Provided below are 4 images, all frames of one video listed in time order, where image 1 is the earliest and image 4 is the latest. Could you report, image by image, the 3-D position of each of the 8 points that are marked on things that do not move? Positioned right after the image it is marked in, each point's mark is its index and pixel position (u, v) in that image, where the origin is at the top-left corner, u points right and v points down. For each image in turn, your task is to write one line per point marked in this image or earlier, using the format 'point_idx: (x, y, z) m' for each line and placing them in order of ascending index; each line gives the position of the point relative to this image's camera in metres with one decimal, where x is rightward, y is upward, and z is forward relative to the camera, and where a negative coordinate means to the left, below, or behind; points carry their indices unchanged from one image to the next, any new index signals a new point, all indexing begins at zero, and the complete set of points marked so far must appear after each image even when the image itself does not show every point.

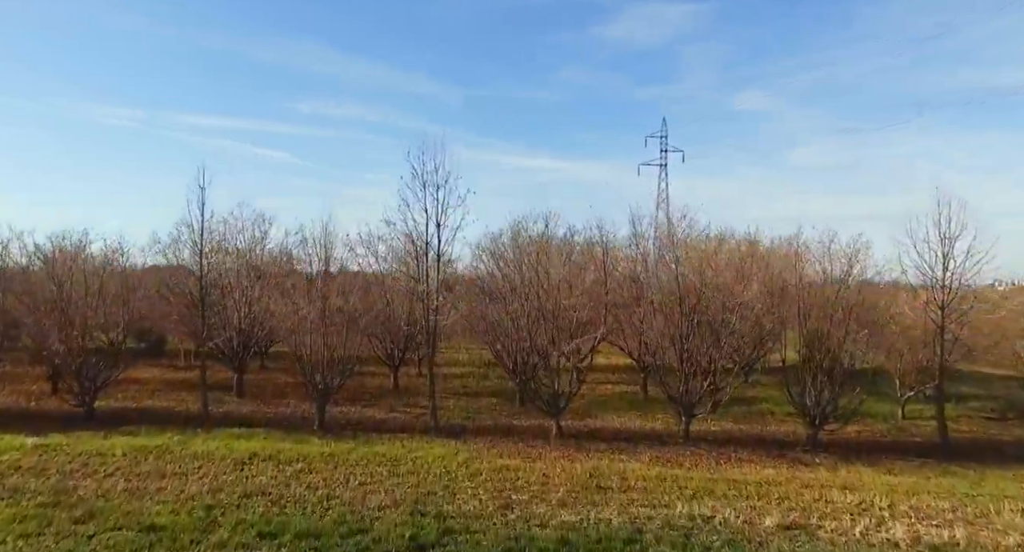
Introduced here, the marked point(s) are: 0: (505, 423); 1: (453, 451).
0: (-0.1, -2.2, +10.7) m
1: (-0.7, -2.1, +8.7) m
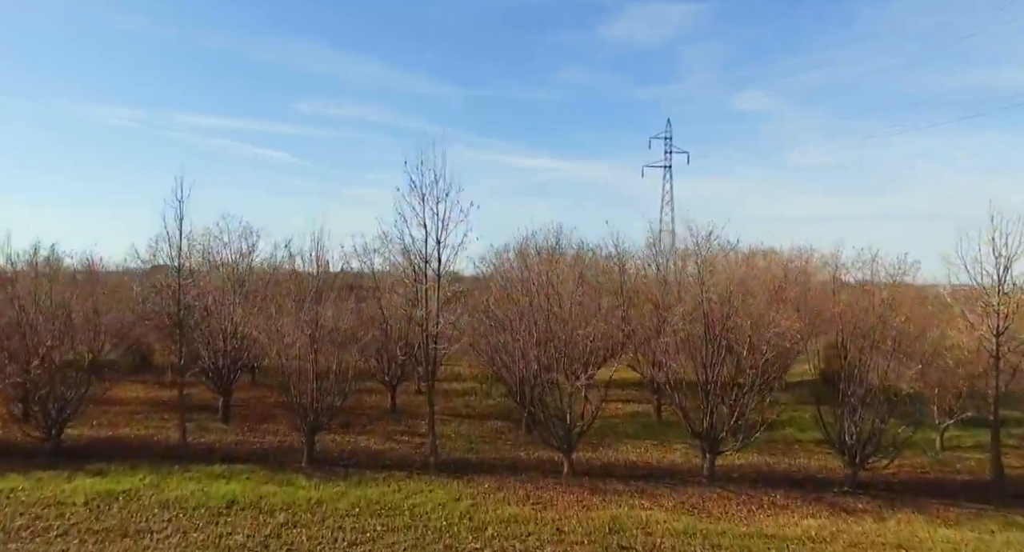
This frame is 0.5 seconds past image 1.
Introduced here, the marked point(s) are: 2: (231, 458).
0: (0.0, -2.5, +9.8) m
1: (-0.6, -2.4, +7.8) m
2: (-3.8, -2.5, +9.7) m
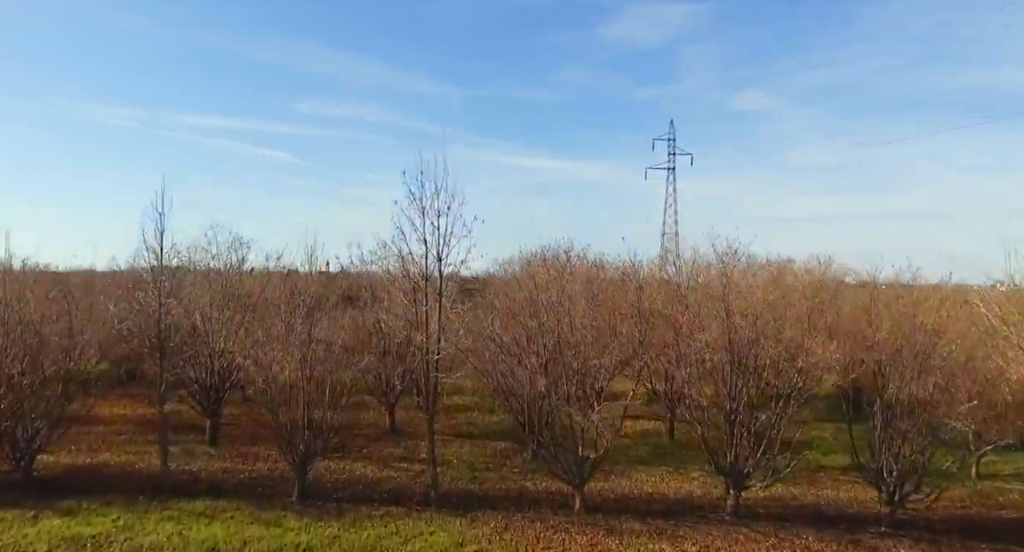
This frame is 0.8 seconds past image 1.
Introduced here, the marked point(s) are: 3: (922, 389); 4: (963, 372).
0: (+0.1, -2.7, +9.1) m
1: (-0.5, -2.6, +7.1) m
2: (-3.7, -2.7, +9.0) m
3: (+4.4, -1.2, +7.7) m
4: (+5.5, -1.2, +8.8) m
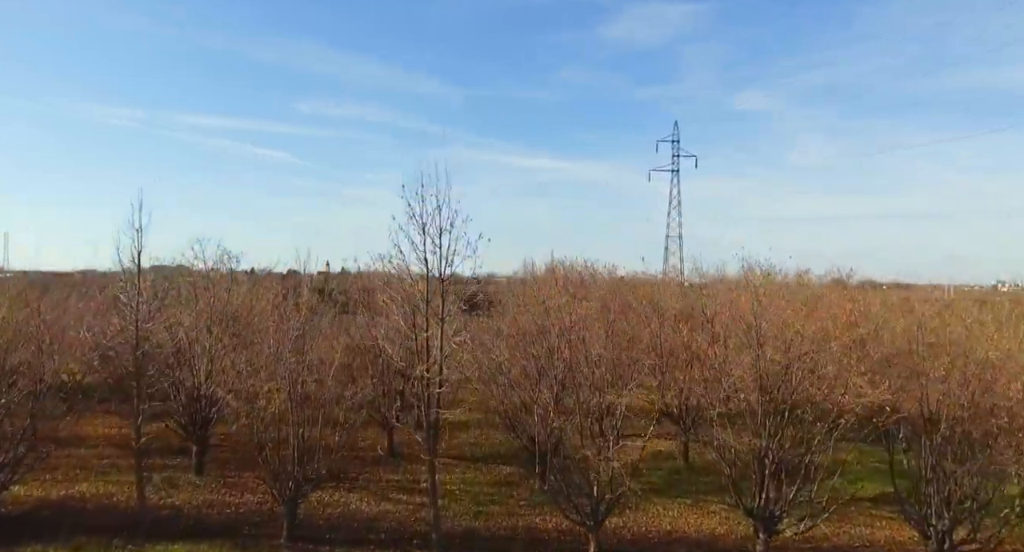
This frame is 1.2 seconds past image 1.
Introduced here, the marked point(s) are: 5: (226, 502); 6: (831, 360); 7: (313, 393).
0: (+0.2, -3.0, +8.4) m
1: (-0.4, -2.9, +6.4) m
2: (-3.6, -2.9, +8.3) m
3: (+4.5, -1.4, +7.0) m
4: (+5.6, -1.4, +8.1) m
5: (-3.7, -2.9, +9.2) m
6: (+3.5, -0.9, +8.1) m
7: (-2.6, -1.5, +9.2) m
